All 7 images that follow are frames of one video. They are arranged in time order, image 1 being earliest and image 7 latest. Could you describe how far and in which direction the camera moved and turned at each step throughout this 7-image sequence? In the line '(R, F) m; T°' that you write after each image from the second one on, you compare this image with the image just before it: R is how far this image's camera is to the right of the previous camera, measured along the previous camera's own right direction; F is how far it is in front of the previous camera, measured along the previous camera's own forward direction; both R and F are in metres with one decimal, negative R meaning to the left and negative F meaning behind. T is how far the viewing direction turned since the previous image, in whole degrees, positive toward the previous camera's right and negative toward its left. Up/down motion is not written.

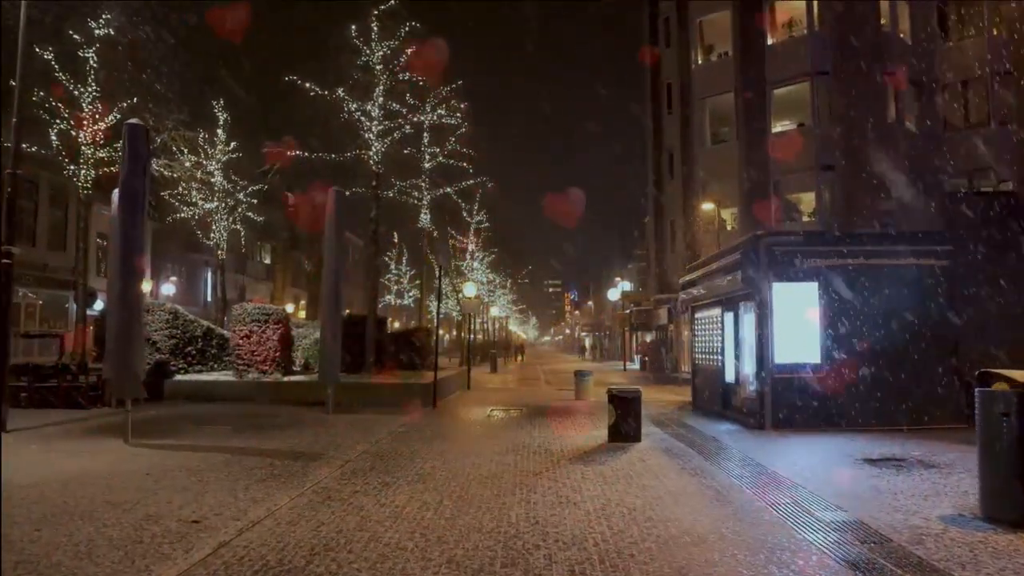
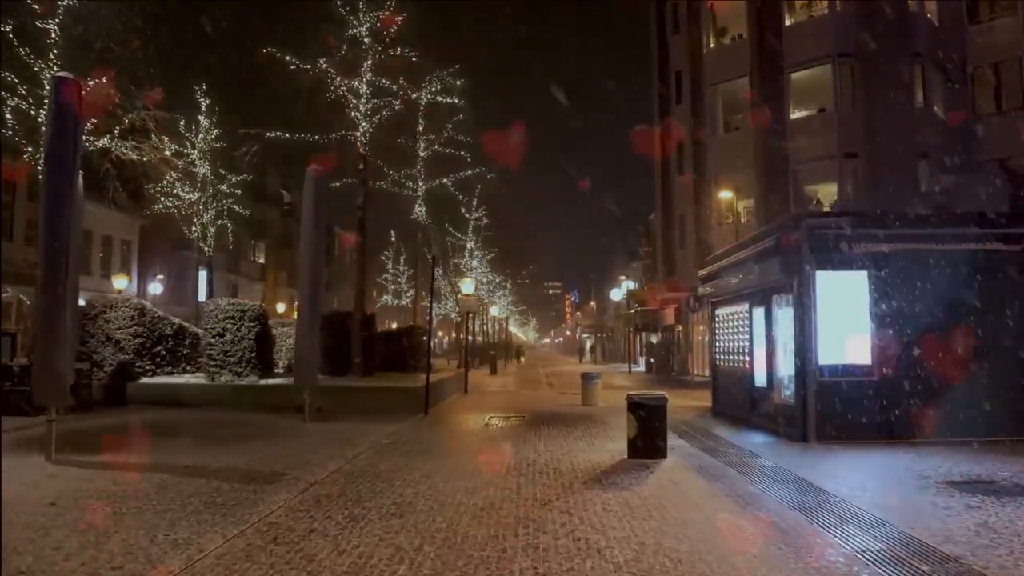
(0.0, +2.1) m; 0°
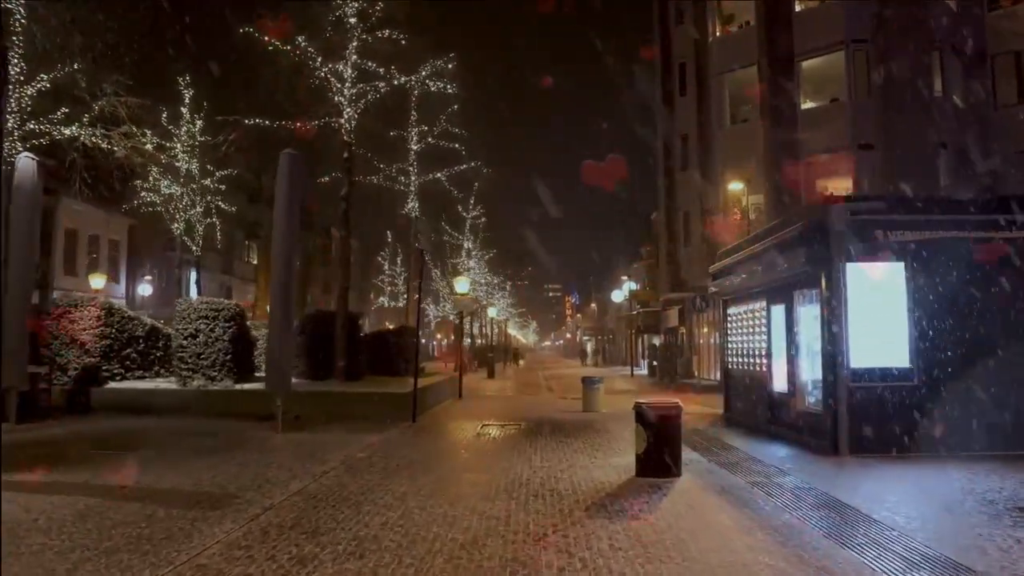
(+0.1, +1.5) m; 0°
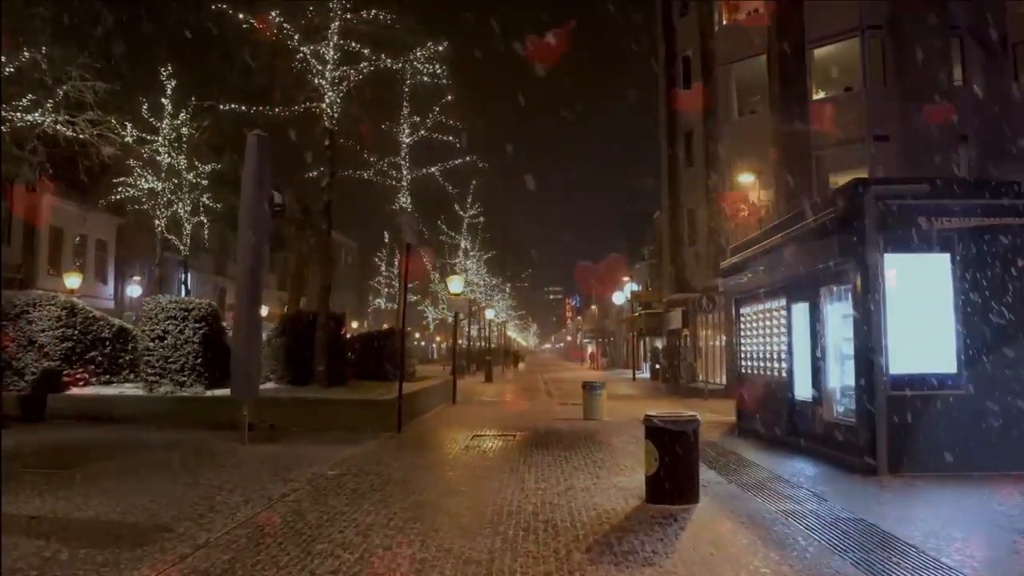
(+0.1, +1.5) m; 0°
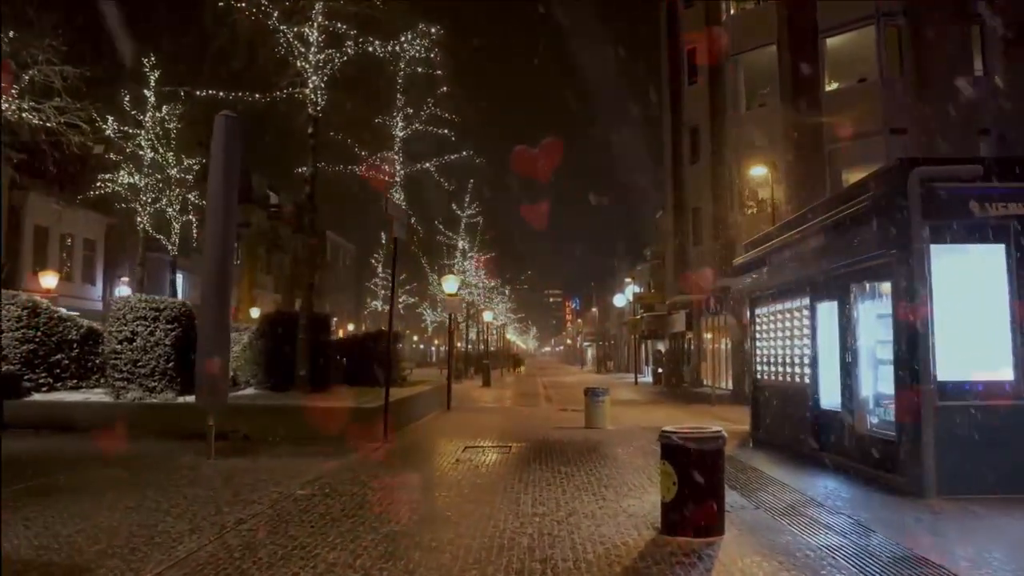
(+0.1, +1.3) m; 0°
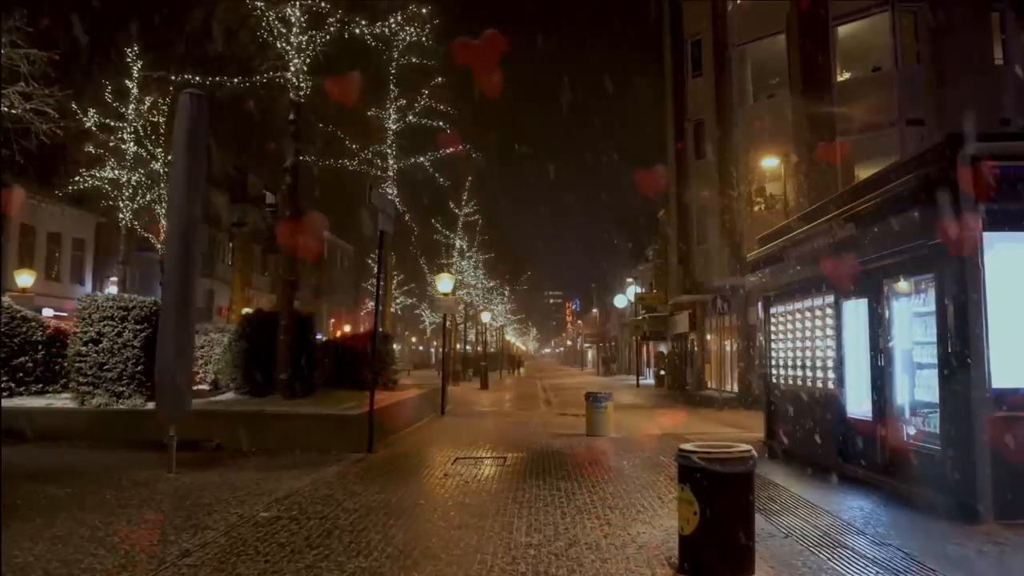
(+0.1, +1.2) m; 0°
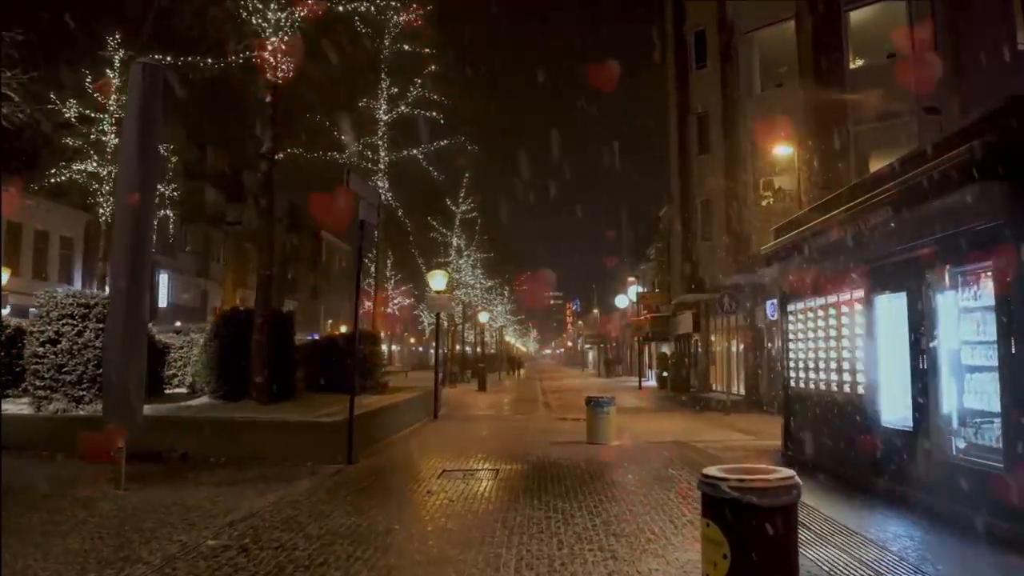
(+0.1, +1.2) m; 0°
